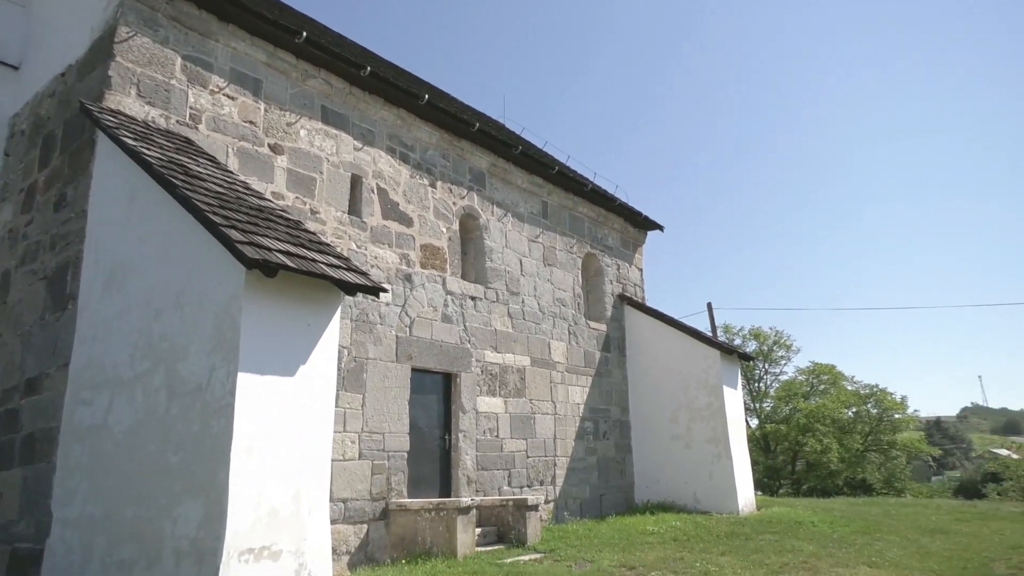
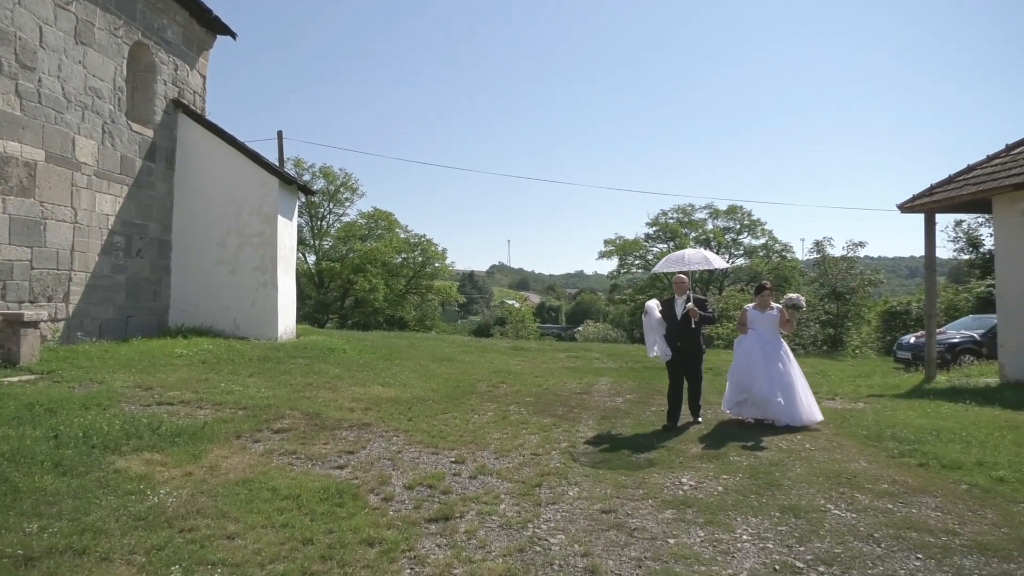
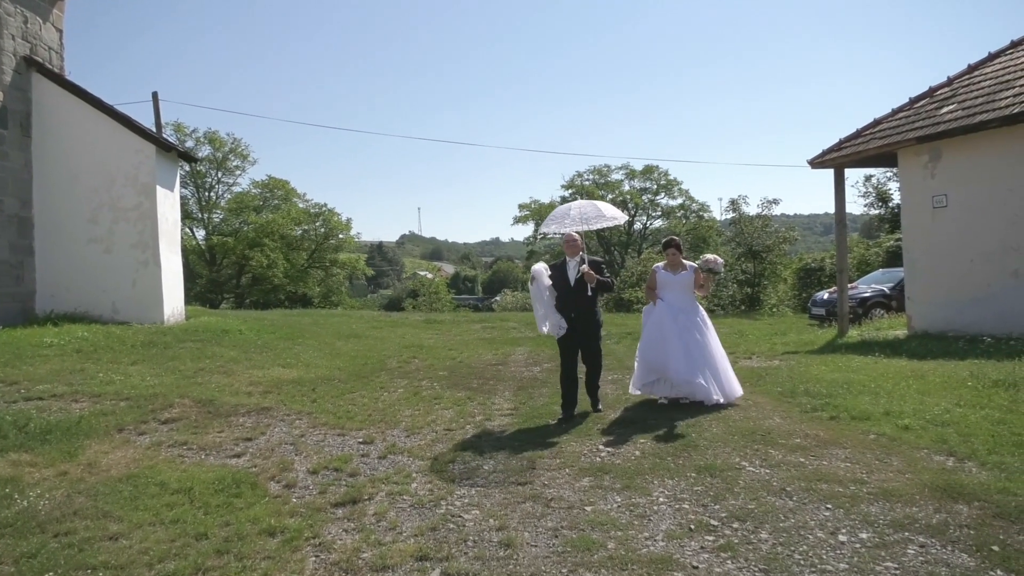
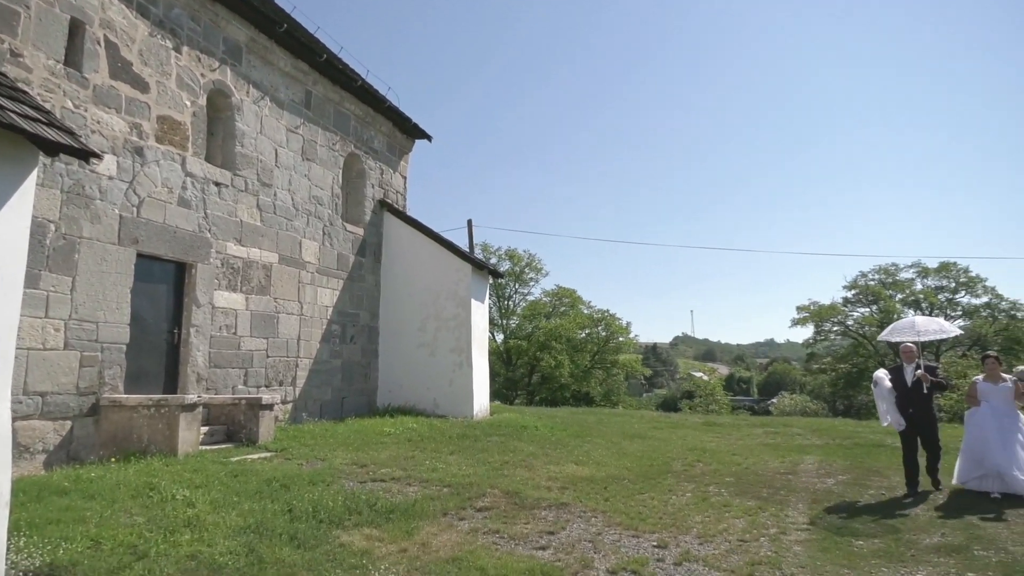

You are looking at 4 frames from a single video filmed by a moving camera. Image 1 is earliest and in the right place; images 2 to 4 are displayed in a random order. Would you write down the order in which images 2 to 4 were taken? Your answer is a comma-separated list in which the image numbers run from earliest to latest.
4, 2, 3
